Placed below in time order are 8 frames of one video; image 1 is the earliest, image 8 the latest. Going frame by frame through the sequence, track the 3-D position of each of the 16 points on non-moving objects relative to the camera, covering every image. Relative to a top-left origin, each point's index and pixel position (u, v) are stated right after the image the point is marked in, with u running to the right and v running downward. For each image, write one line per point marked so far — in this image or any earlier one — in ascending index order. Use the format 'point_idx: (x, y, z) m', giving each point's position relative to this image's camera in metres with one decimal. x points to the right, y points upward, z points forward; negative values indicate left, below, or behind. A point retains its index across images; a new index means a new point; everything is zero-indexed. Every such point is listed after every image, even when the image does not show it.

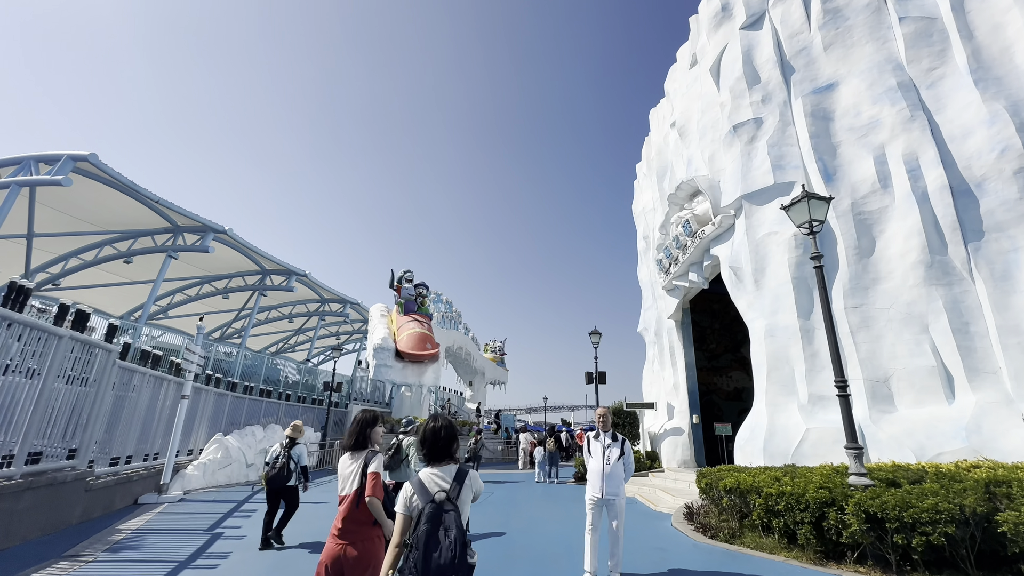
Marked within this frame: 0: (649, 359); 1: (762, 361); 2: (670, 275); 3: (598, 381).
0: (+5.3, -2.8, +17.4) m
1: (+4.8, -1.4, +8.6) m
2: (+4.8, +0.4, +13.3) m
3: (+2.8, -3.1, +14.7) m
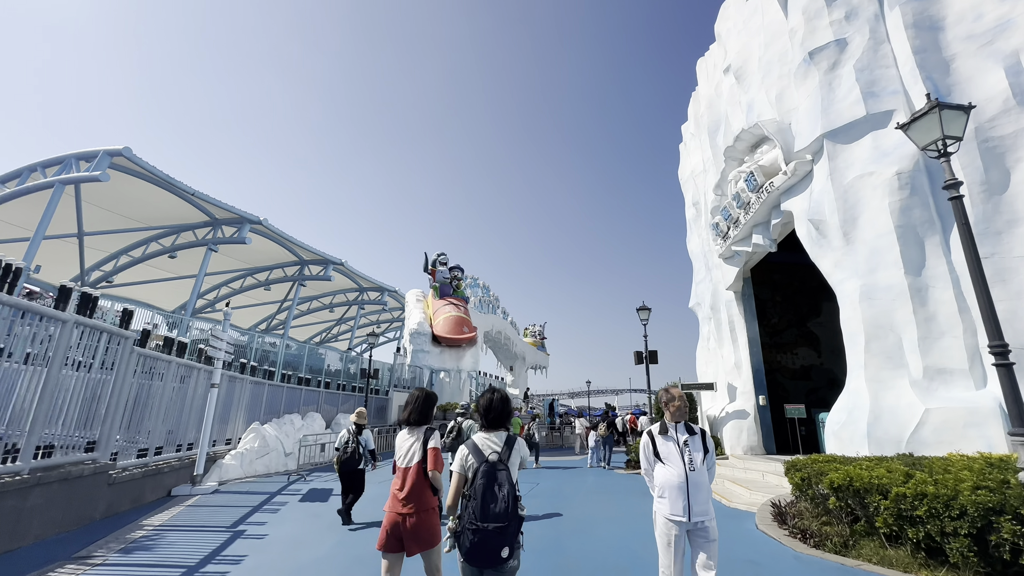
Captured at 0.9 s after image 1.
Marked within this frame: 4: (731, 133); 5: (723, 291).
0: (+6.8, -1.7, +15.9) m
1: (+5.5, -0.7, +7.1) m
2: (+5.8, +1.3, +11.8) m
3: (+4.1, -2.2, +13.4) m
4: (+6.0, +4.2, +12.3) m
5: (+6.4, -0.1, +13.7) m
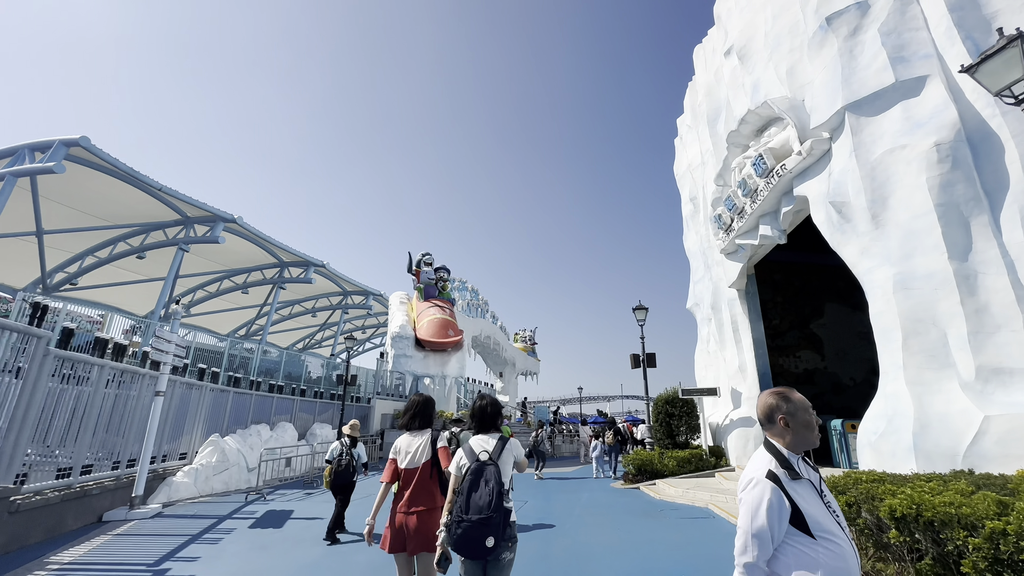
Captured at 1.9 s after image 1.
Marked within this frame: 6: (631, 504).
0: (+6.4, -1.7, +15.0) m
1: (+5.2, -0.5, +6.2) m
2: (+5.5, +1.4, +10.9) m
3: (+3.7, -2.1, +12.5) m
4: (+5.6, +4.3, +11.4) m
5: (+6.1, -0.1, +12.8) m
6: (+2.4, -4.2, +8.8) m
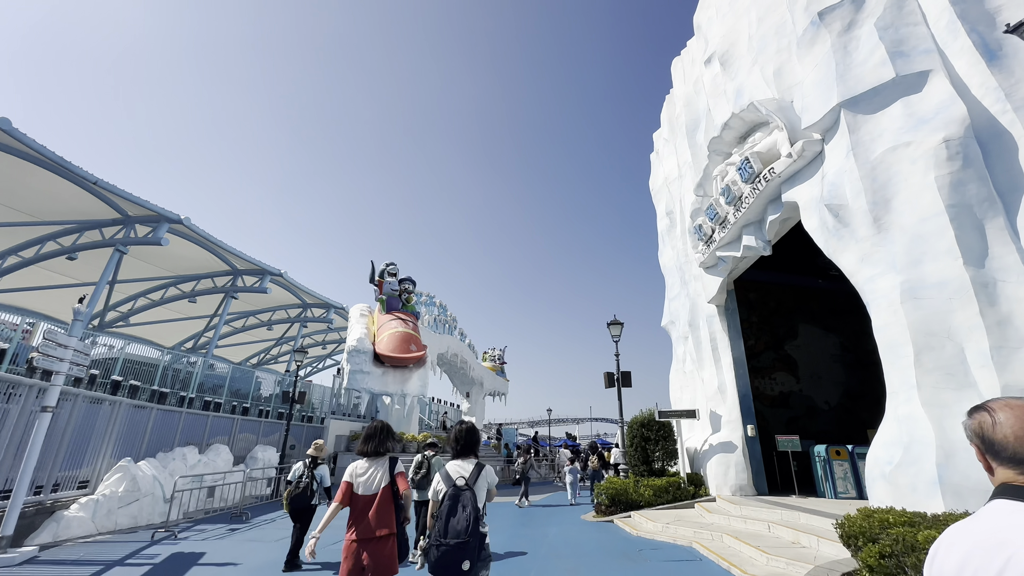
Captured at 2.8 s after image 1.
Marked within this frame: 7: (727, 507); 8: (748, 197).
0: (+5.3, -2.2, +14.3) m
1: (+4.8, -0.6, +5.5) m
2: (+4.8, +1.0, +10.3) m
3: (+2.8, -2.5, +11.6) m
4: (+5.0, +4.0, +11.0) m
5: (+5.2, -0.5, +12.2) m
6: (+1.6, -4.4, +7.8) m
7: (+4.2, -4.3, +8.7) m
8: (+4.6, +1.8, +8.8) m
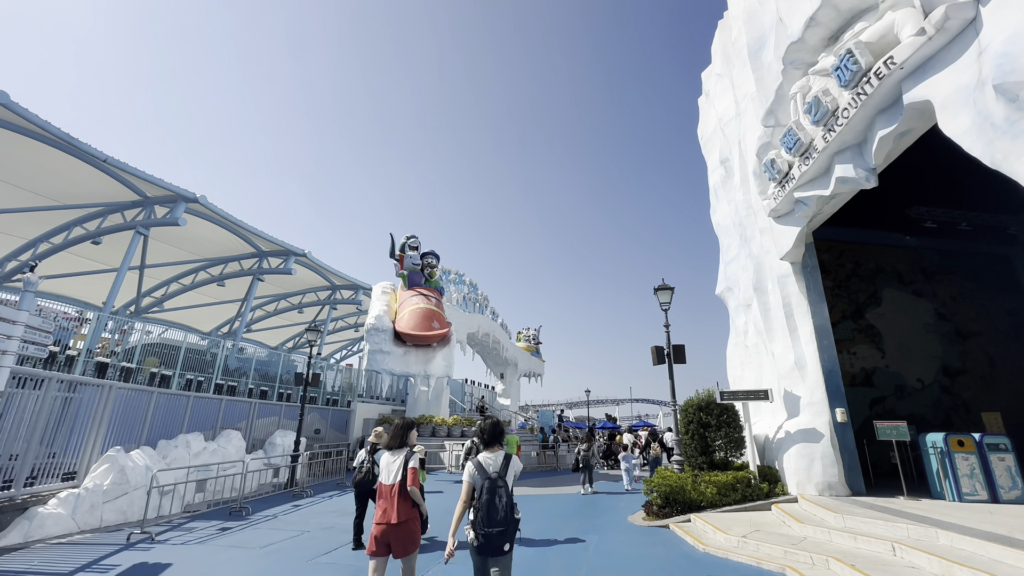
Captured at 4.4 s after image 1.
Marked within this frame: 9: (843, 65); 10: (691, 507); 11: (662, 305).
0: (+6.2, -1.1, +12.2) m
1: (+4.9, +0.1, +3.4) m
2: (+5.2, +2.0, +8.1) m
3: (+3.5, -1.6, +9.7) m
4: (+5.4, +4.9, +8.7) m
5: (+5.8, +0.5, +10.0) m
6: (+2.0, -3.6, +6.1) m
7: (+4.7, -3.4, +6.8) m
8: (+4.9, +2.6, +6.6) m
9: (+4.7, +3.2, +6.4) m
10: (+3.2, -4.0, +8.2) m
11: (+3.4, -0.4, +10.1) m
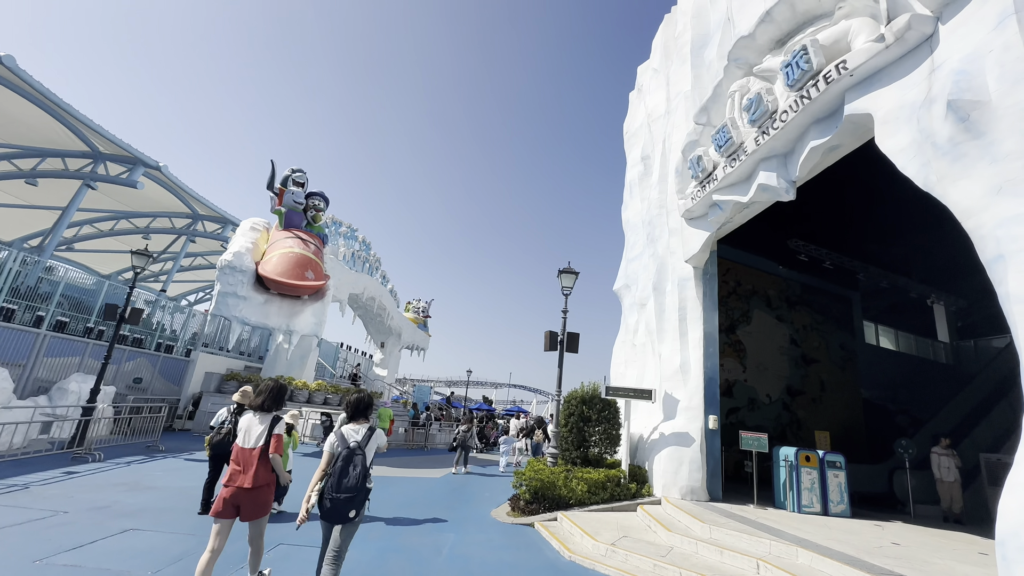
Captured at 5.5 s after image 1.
0: (+3.2, -1.1, +12.1) m
1: (+4.1, -0.2, +3.3) m
2: (+3.7, +1.9, +7.9) m
3: (+1.1, -1.2, +9.1) m
4: (+4.2, +4.8, +8.4) m
5: (+3.6, +0.5, +9.9) m
6: (+0.1, -3.3, +5.3) m
7: (+2.6, -3.5, +6.6) m
8: (+3.9, +2.5, +6.3) m
9: (+3.8, +3.0, +6.1) m
10: (+0.8, -3.7, +7.6) m
11: (+1.1, 0.0, +9.5) m
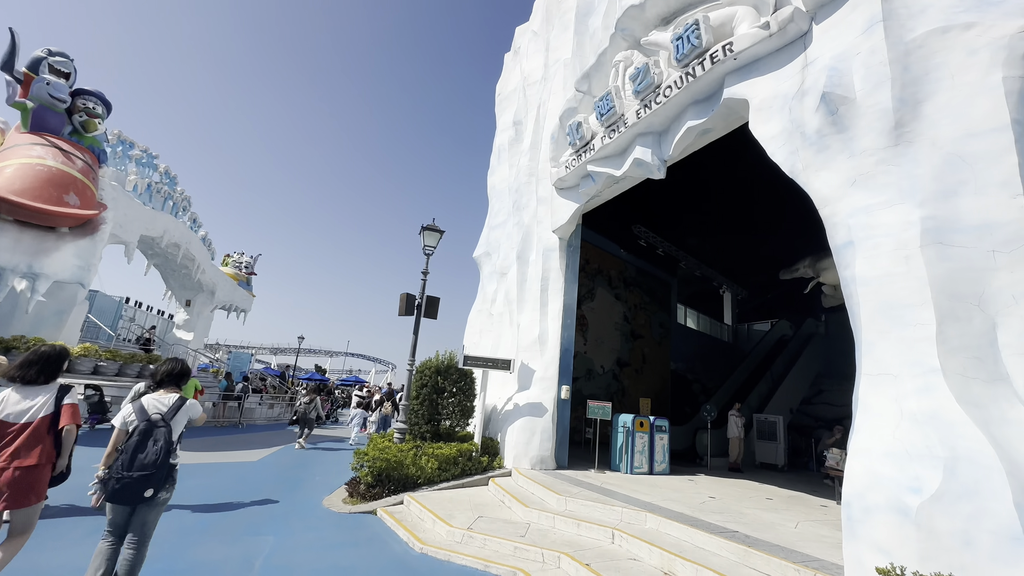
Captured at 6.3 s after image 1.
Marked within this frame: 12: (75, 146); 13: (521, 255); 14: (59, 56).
0: (-0.6, -0.2, +11.7) m
1: (+3.2, -0.1, +3.6) m
2: (+1.5, +2.3, +7.8) m
3: (-1.6, -0.5, +8.2) m
4: (+2.1, +5.3, +8.3) m
5: (+0.6, +1.1, +9.7) m
6: (-1.4, -2.7, +4.4) m
7: (+0.4, -3.0, +6.5) m
8: (+2.2, +2.8, +6.3) m
9: (+2.3, +3.4, +6.0) m
10: (-1.6, -3.0, +6.8) m
11: (-1.6, +0.8, +8.5) m
12: (-11.1, +3.6, +11.4) m
13: (+0.2, +0.7, +10.1) m
14: (-11.7, +6.0, +11.6) m
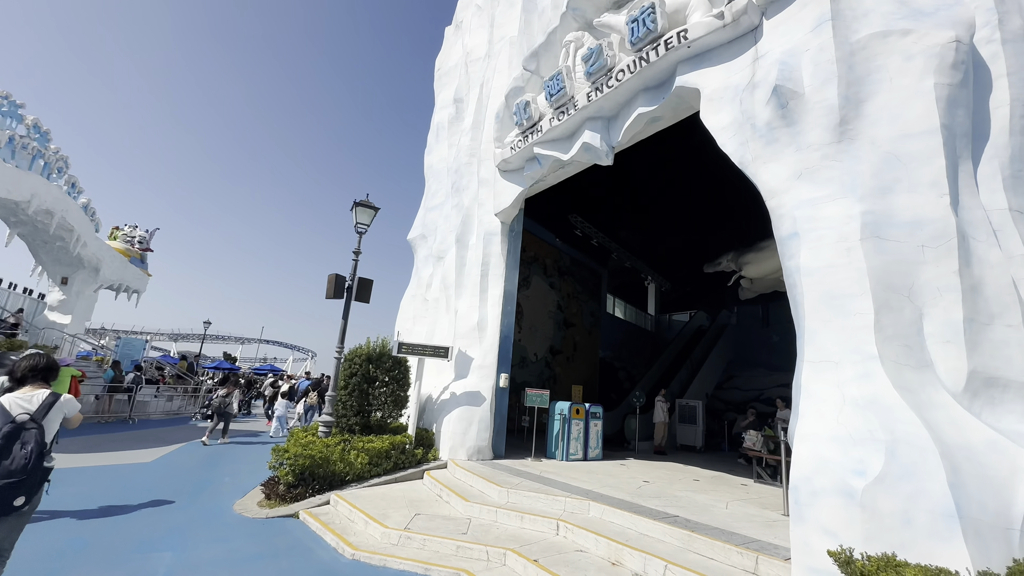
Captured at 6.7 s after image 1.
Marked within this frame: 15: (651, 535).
0: (-2.2, +0.2, +11.2) m
1: (+2.8, 0.0, +3.8) m
2: (+0.5, +2.6, +7.5) m
3: (-2.7, -0.1, +7.5) m
4: (+1.1, +5.5, +8.1) m
5: (-0.6, +1.4, +9.3) m
6: (-2.0, -2.5, +3.9) m
7: (-0.5, -2.8, +6.2) m
8: (+1.5, +3.0, +6.2) m
9: (+1.7, +3.5, +5.9) m
10: (-2.5, -2.7, +6.3) m
11: (-2.7, +1.1, +7.8) m
12: (-12.4, +4.2, +9.1) m
13: (-1.1, +1.1, +9.7) m
14: (-13.0, +6.6, +9.2) m
15: (+1.4, -2.5, +4.5) m
